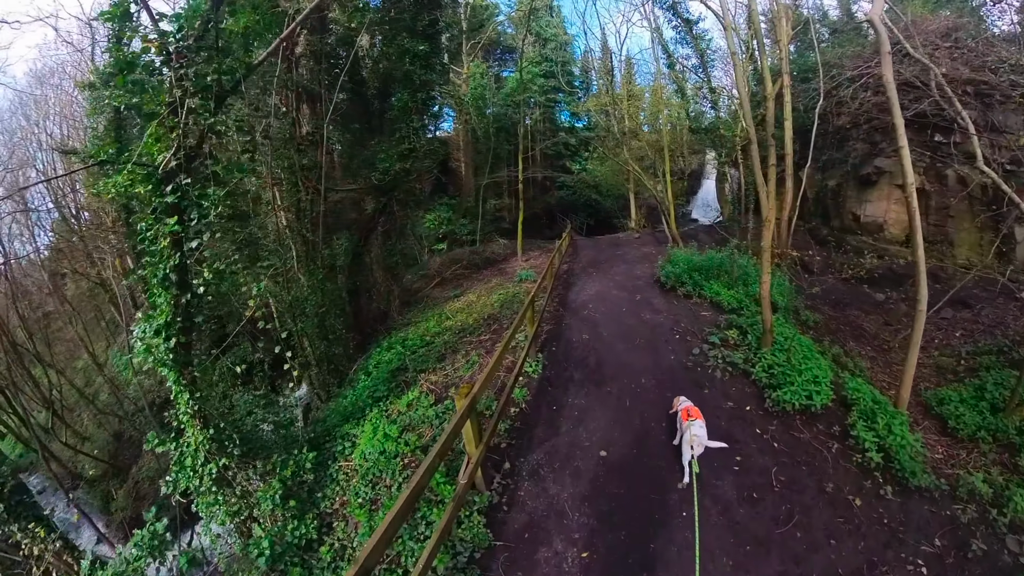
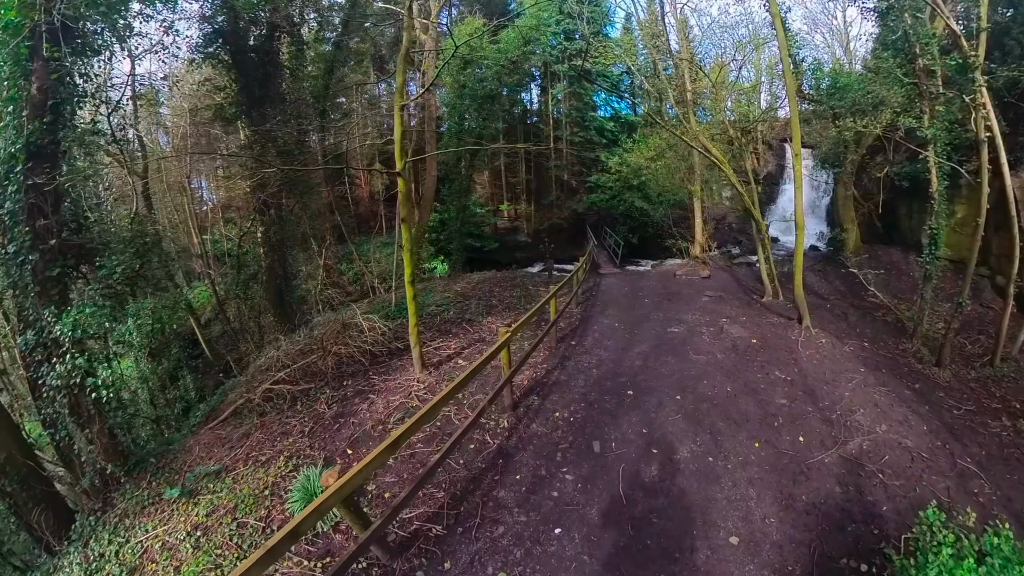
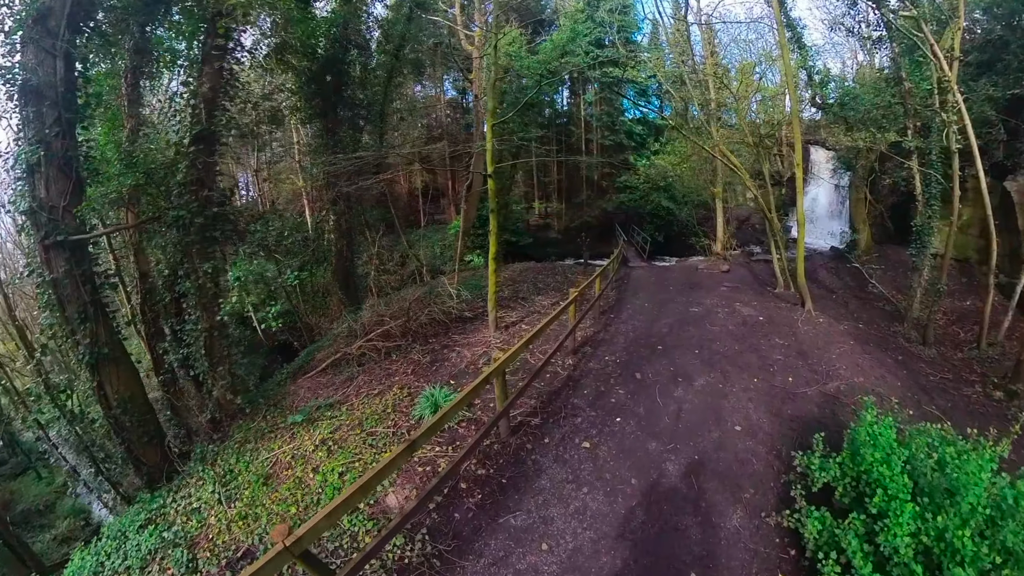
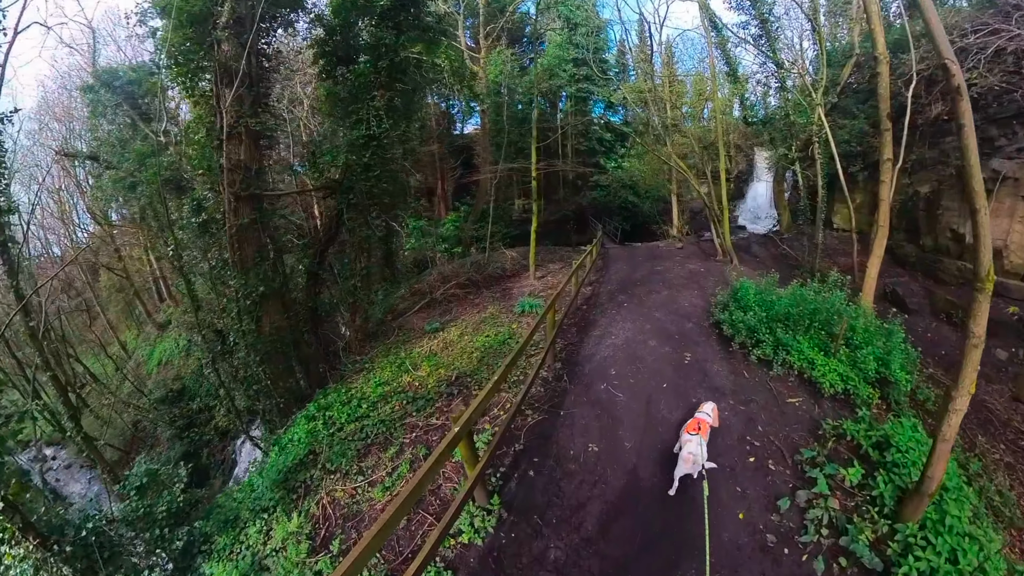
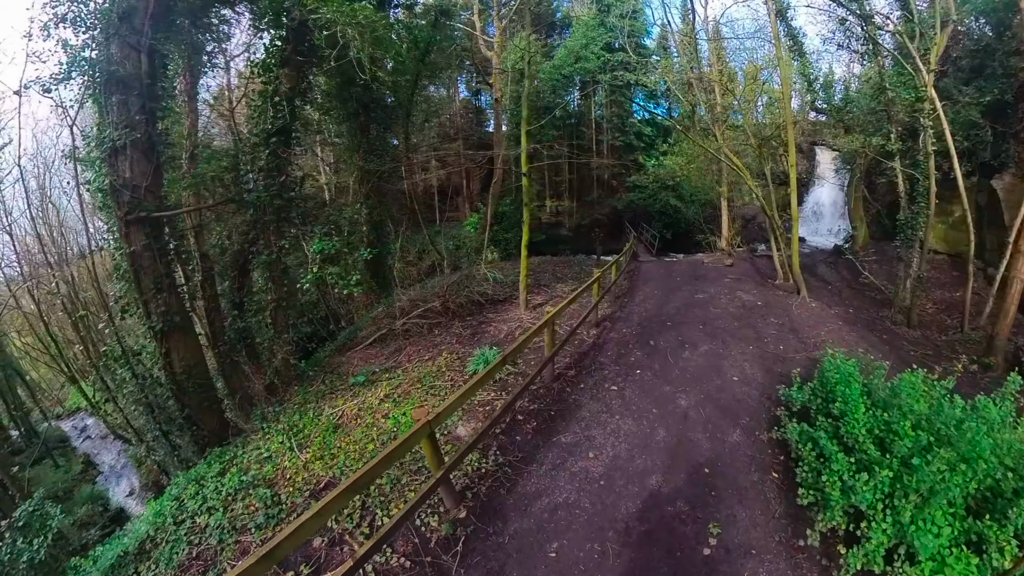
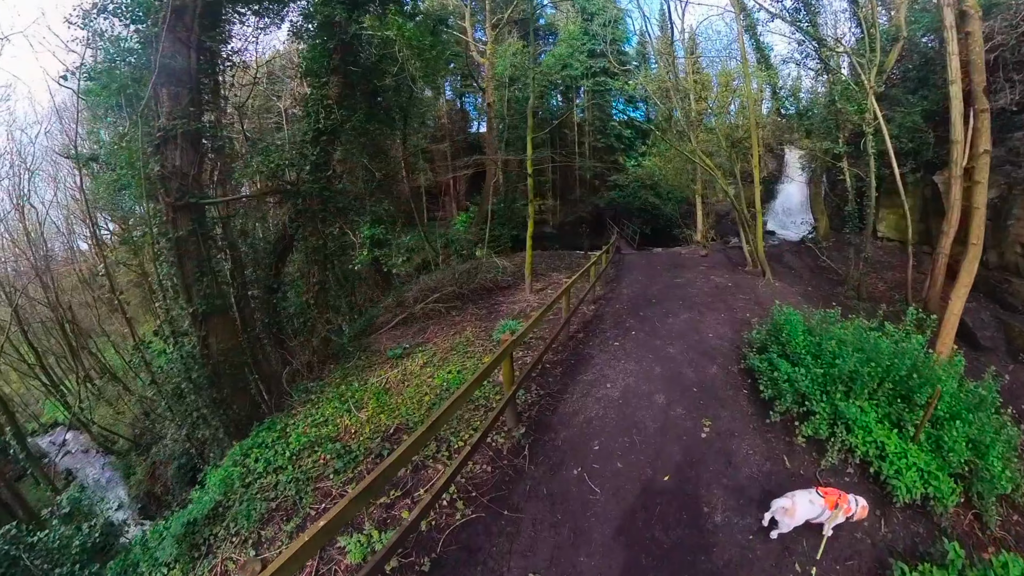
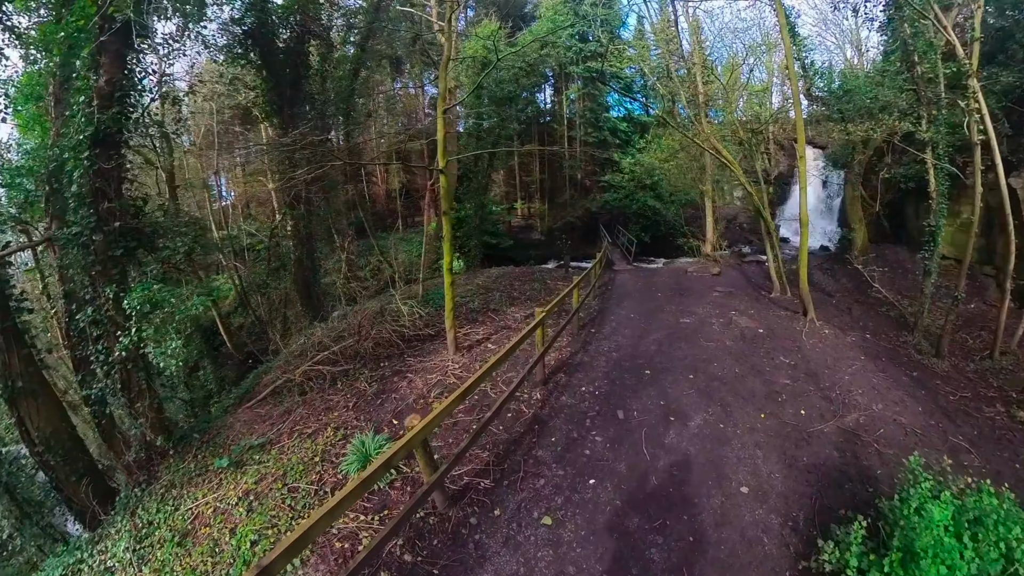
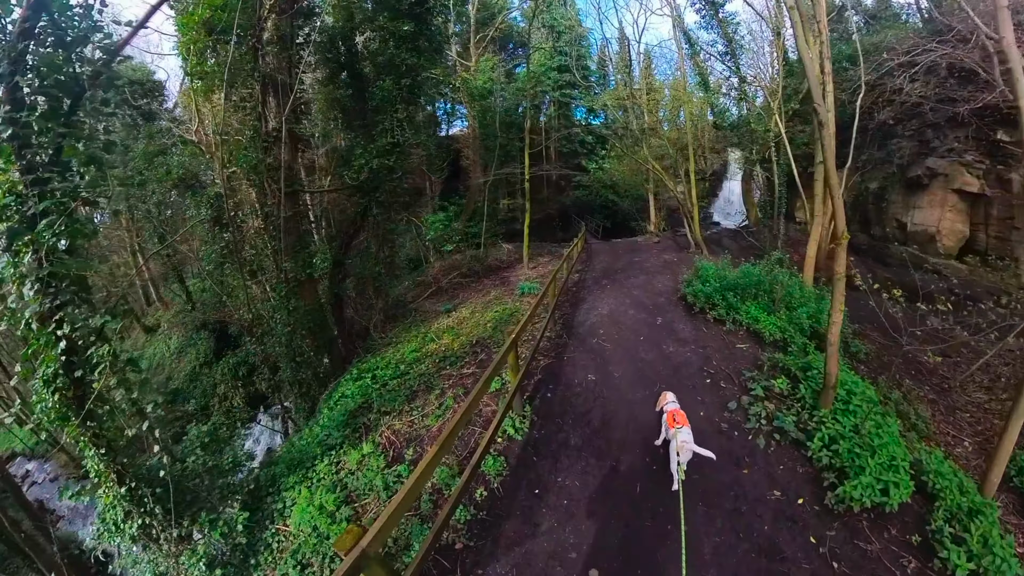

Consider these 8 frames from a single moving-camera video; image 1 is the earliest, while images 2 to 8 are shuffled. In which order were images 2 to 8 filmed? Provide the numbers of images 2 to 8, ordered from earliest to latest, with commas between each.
8, 4, 6, 5, 3, 7, 2
